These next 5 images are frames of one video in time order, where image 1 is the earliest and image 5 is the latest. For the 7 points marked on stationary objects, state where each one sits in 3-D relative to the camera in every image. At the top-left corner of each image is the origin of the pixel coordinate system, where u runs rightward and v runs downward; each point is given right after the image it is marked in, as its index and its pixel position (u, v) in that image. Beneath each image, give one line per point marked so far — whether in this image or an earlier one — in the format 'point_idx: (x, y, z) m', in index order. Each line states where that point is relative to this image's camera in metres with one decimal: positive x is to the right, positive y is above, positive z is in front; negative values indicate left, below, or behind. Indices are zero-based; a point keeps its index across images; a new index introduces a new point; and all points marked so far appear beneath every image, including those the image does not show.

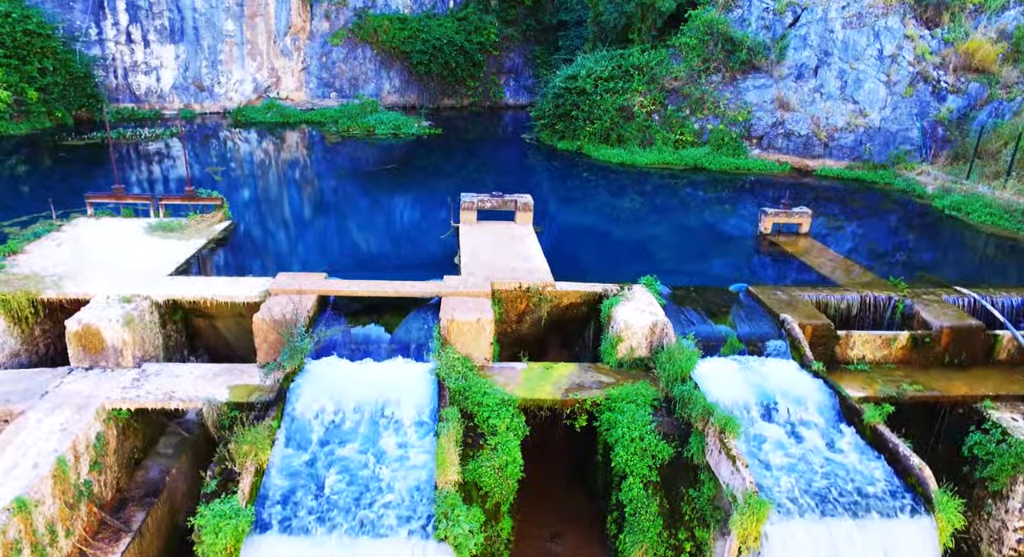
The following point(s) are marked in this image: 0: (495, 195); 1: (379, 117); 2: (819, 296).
0: (-0.2, +1.2, +8.3) m
1: (-4.4, +5.4, +19.3) m
2: (+3.6, -0.2, +6.8) m
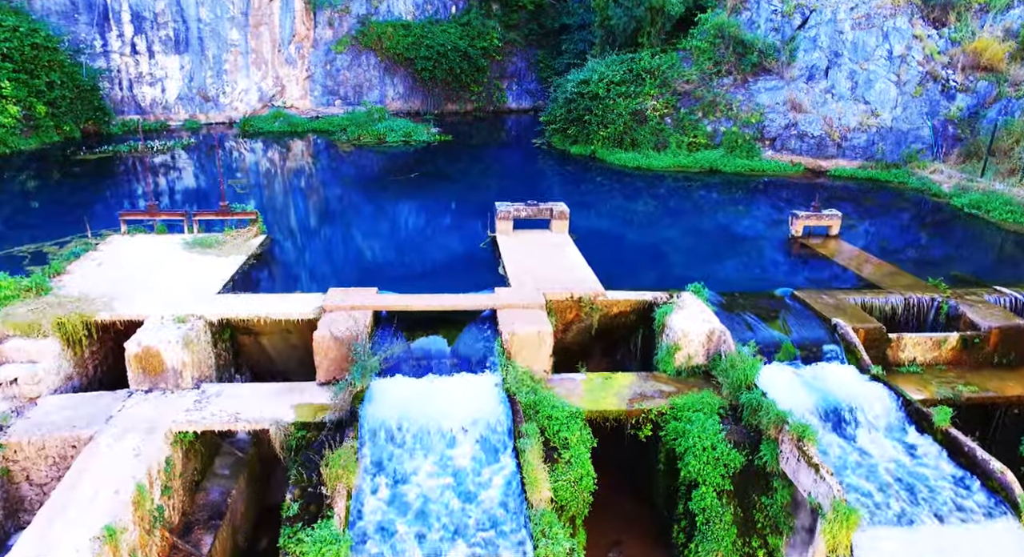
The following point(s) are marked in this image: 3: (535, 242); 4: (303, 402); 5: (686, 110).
0: (+0.3, +1.1, +8.3) m
1: (-4.2, +5.1, +19.2) m
2: (+4.2, -0.2, +6.8) m
3: (+0.3, +0.5, +7.9) m
4: (-1.9, -1.1, +5.2) m
5: (+4.8, +4.6, +15.7) m
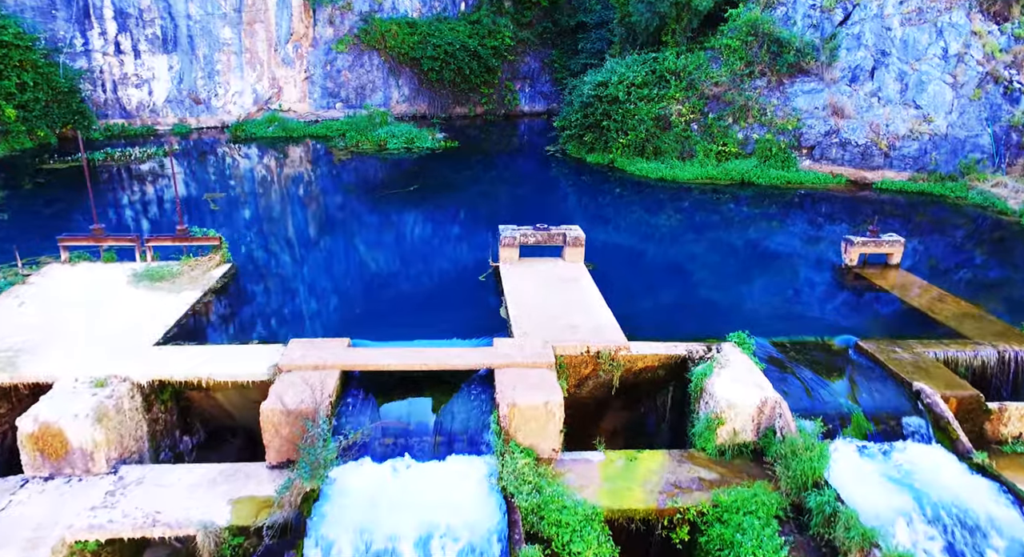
0: (+0.3, +0.6, +7.1) m
1: (-3.9, +4.7, +18.1) m
2: (+4.2, -0.7, +5.5) m
3: (+0.4, +0.1, +6.7) m
4: (-1.9, -1.6, +4.1) m
5: (+5.1, +4.1, +14.4) m
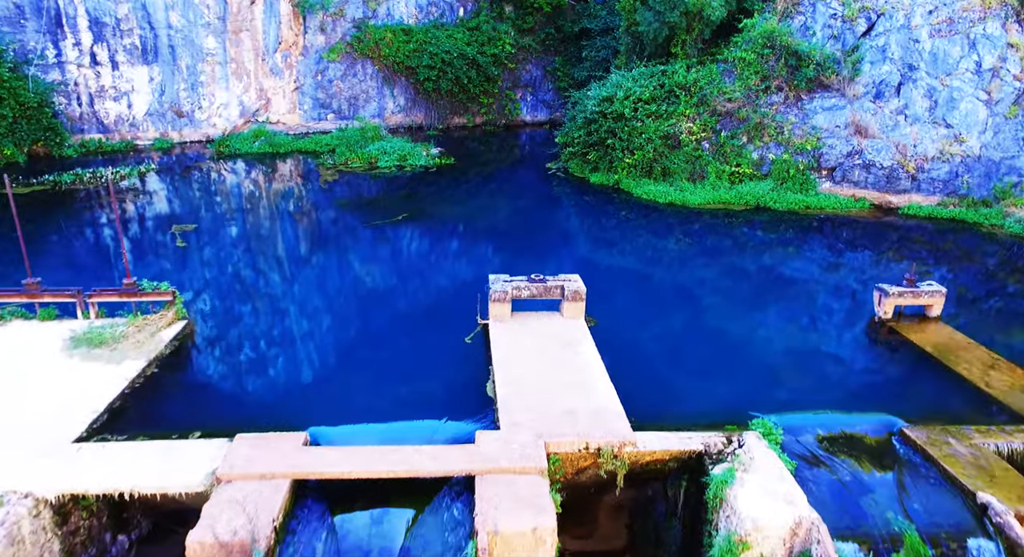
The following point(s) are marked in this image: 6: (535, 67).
0: (+0.2, 0.0, +6.3) m
1: (-3.8, +4.2, +17.3) m
2: (+4.1, -1.4, +4.7) m
3: (+0.3, -0.6, +5.9) m
4: (-2.1, -2.2, +3.3) m
5: (+5.0, +3.5, +13.5) m
6: (+0.8, +7.3, +19.7) m
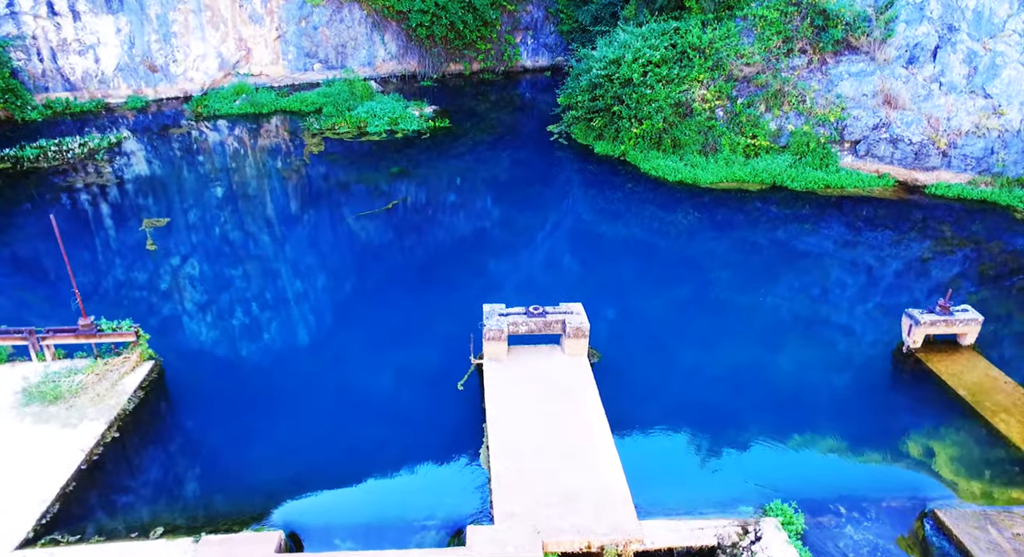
0: (+0.2, -0.3, +5.8) m
1: (-3.8, +5.2, +16.2) m
2: (+4.1, -1.9, +4.4) m
3: (+0.3, -0.9, +5.5) m
4: (-2.1, -2.9, +3.1) m
5: (+5.0, +4.1, +12.5) m
6: (+0.8, +8.7, +18.1) m
